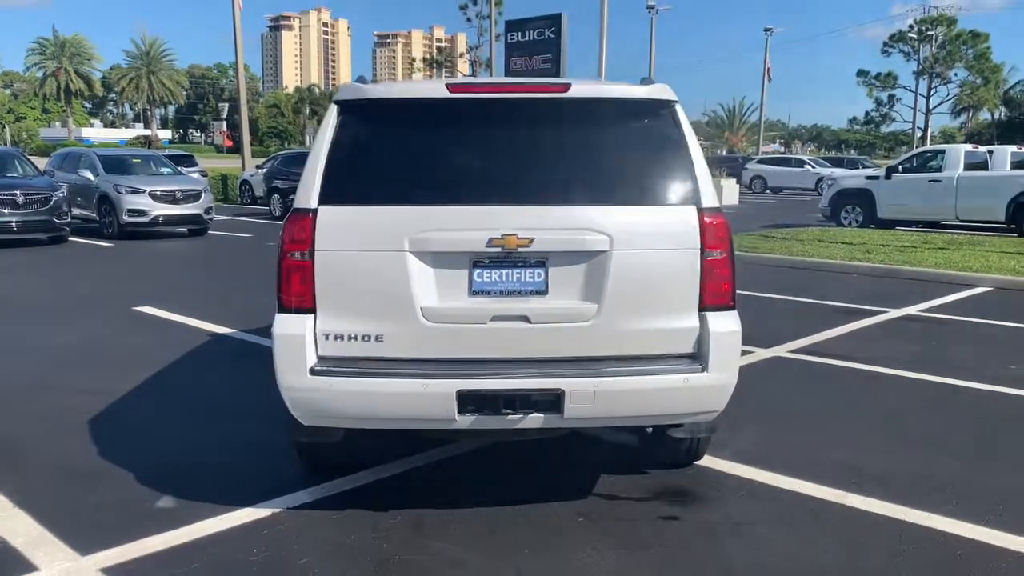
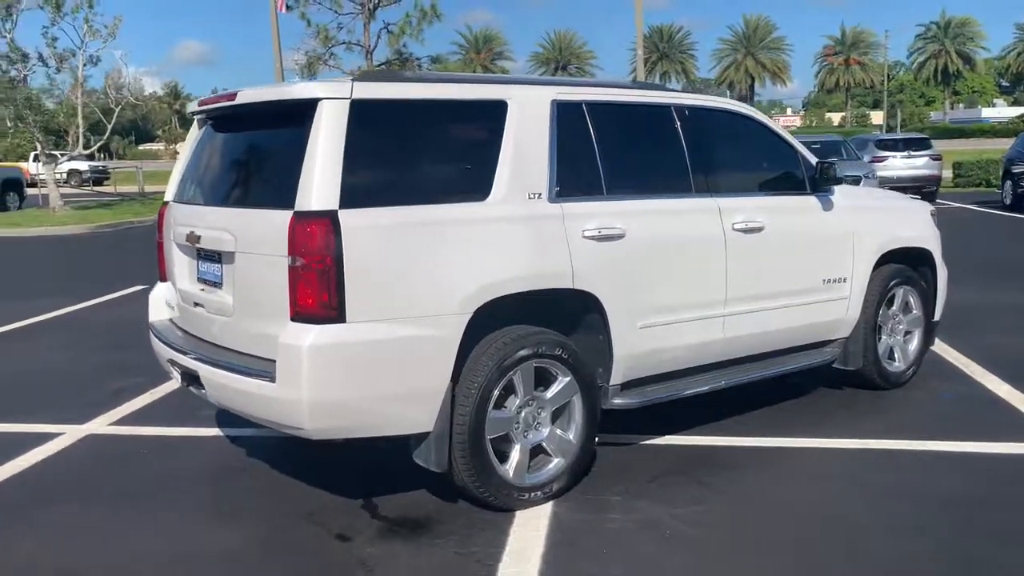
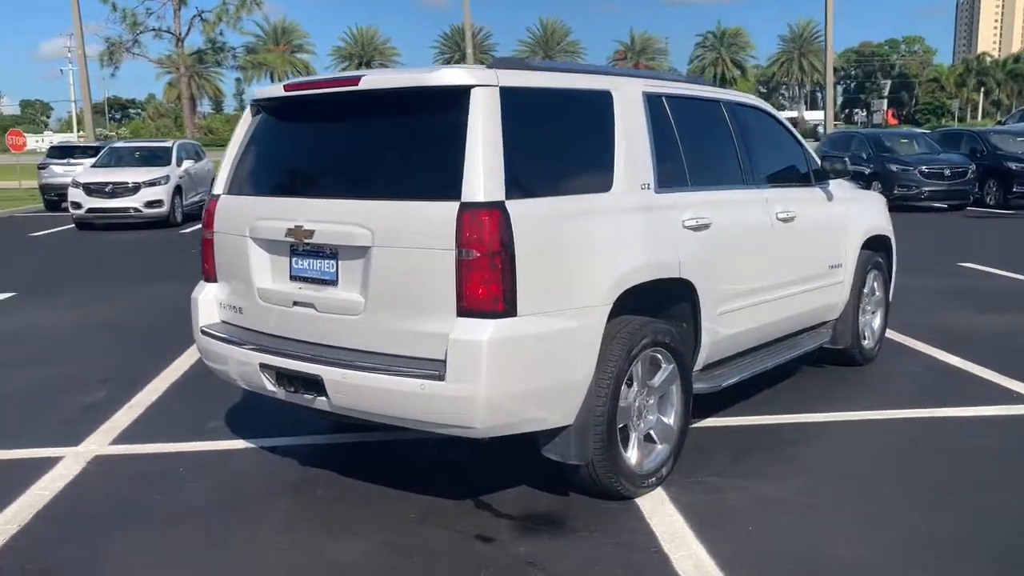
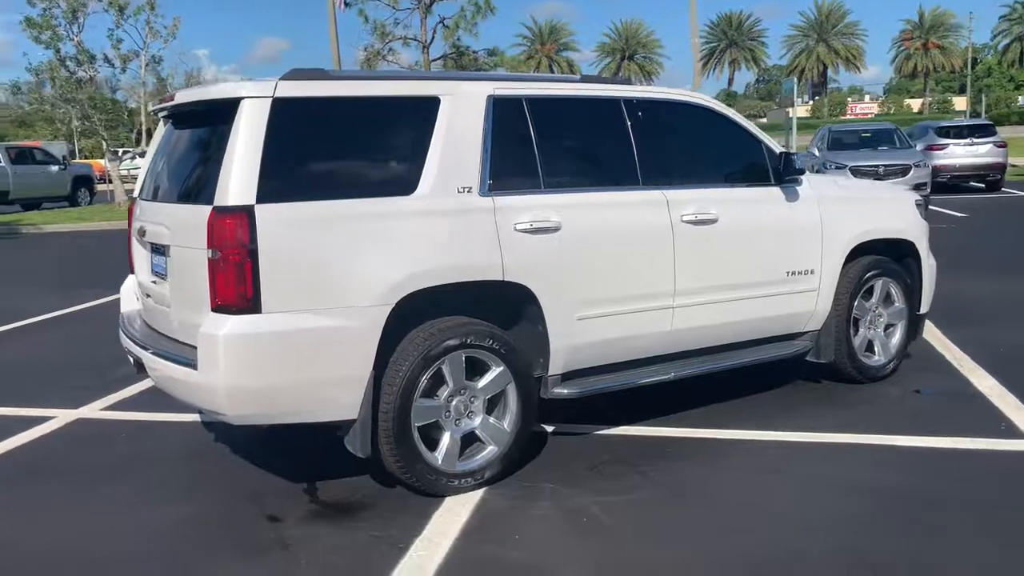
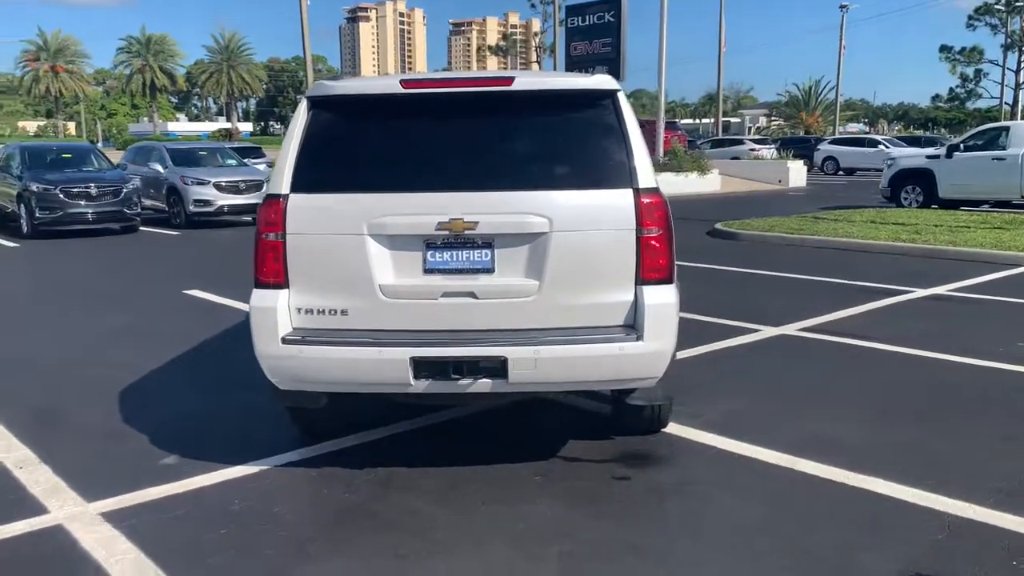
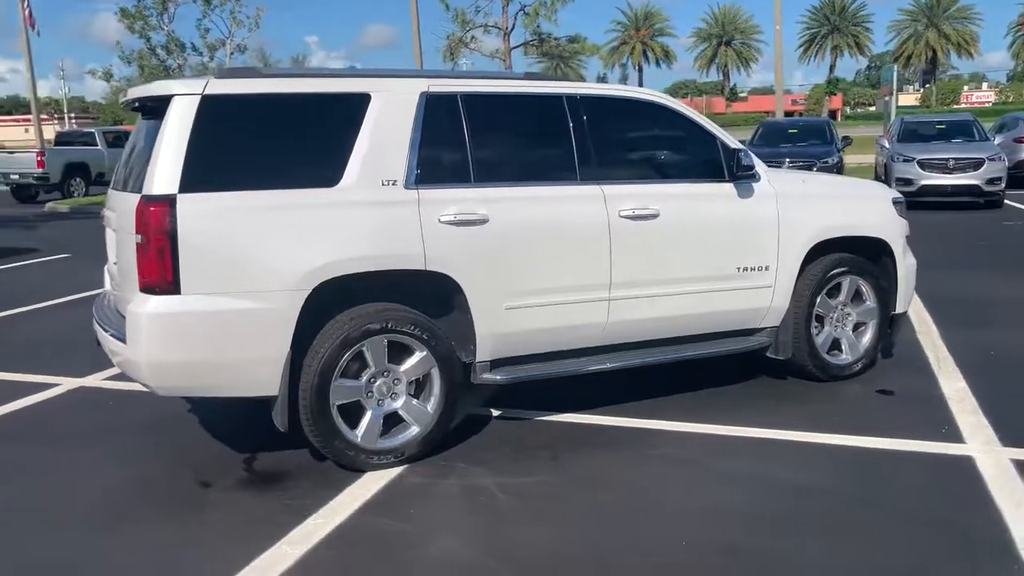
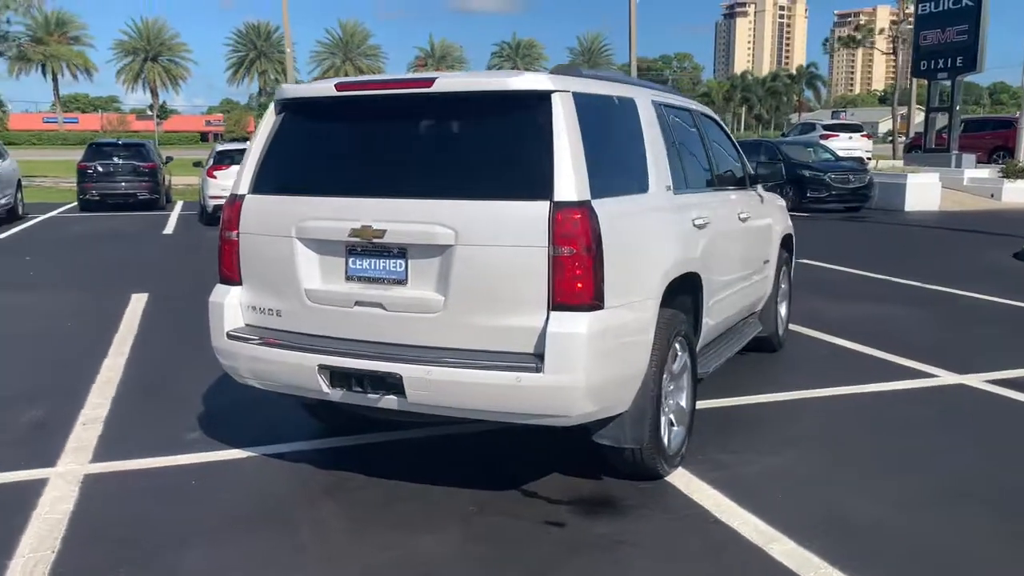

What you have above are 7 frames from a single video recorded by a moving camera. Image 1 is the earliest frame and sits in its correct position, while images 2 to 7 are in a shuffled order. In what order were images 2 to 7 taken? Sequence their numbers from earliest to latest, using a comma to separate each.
5, 7, 3, 2, 4, 6
